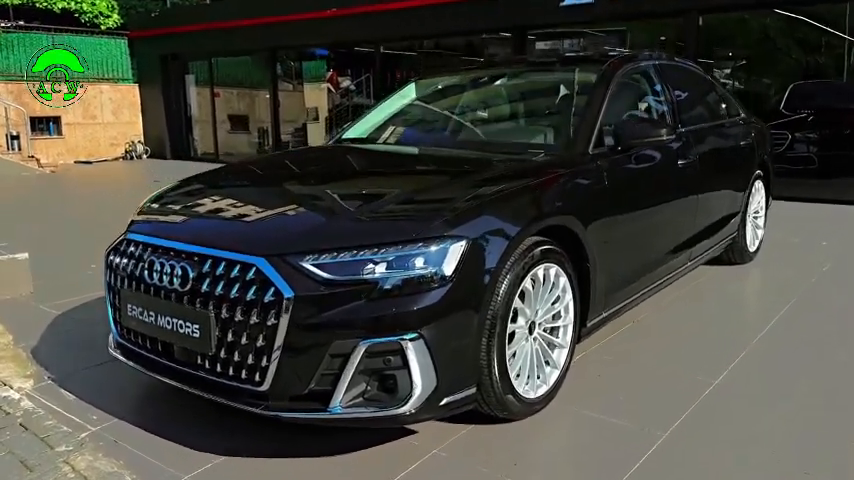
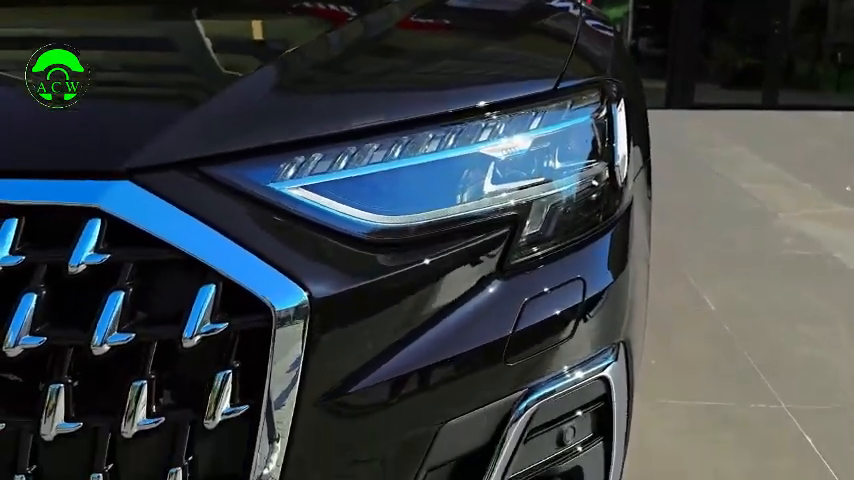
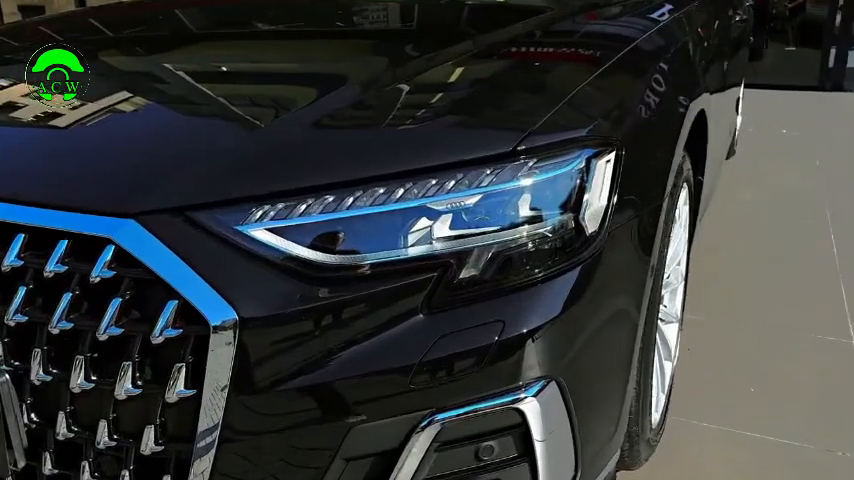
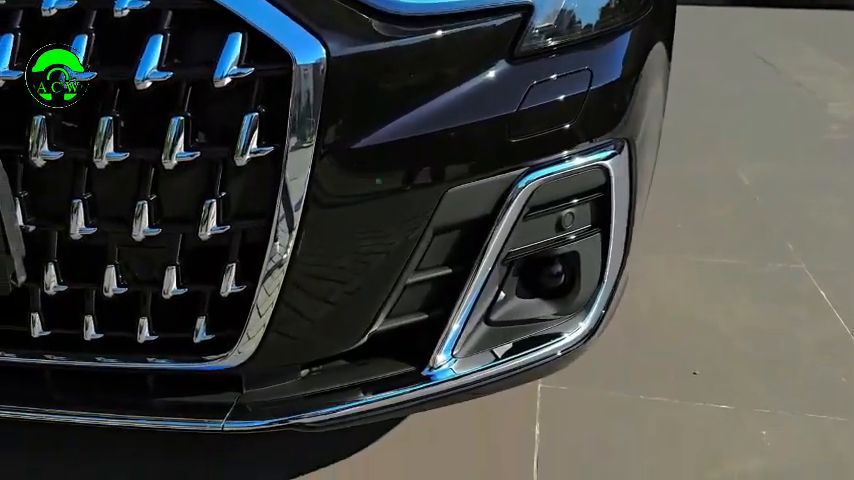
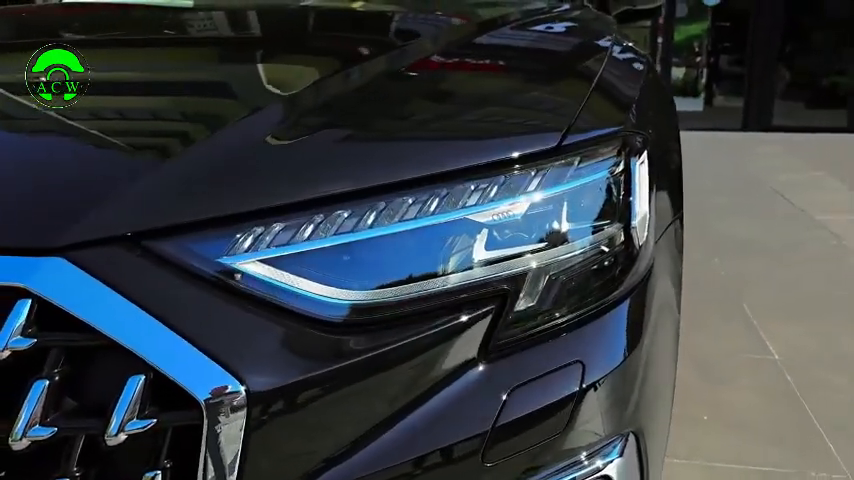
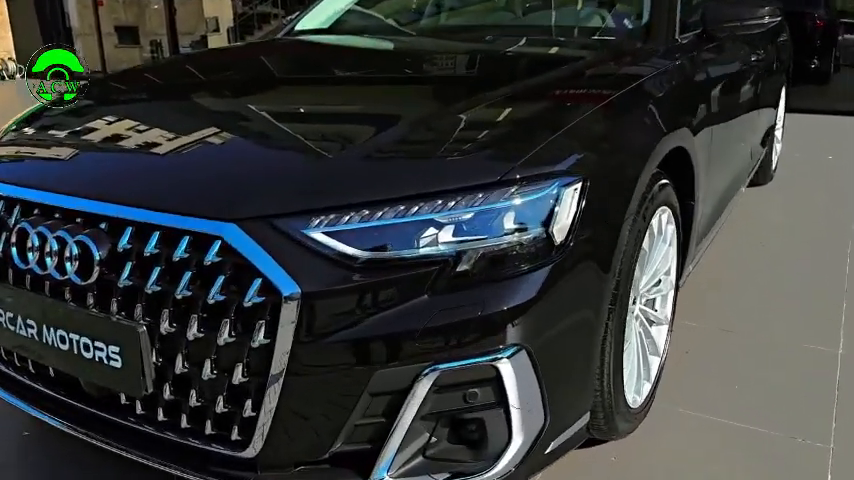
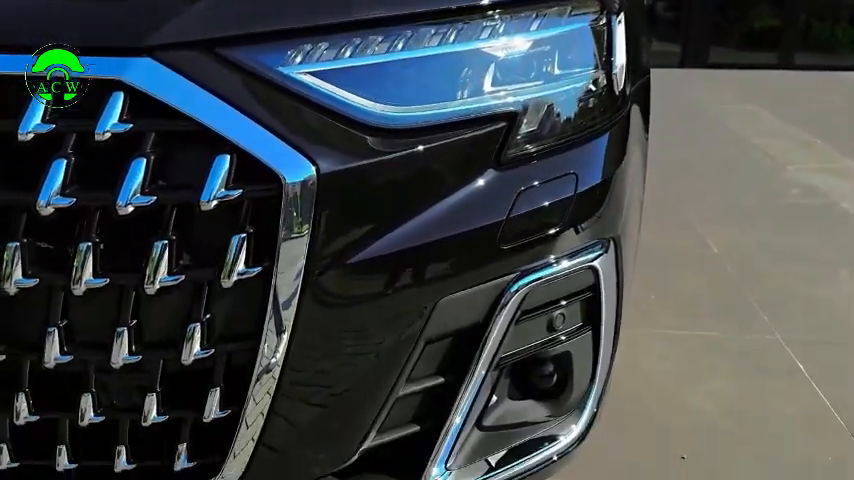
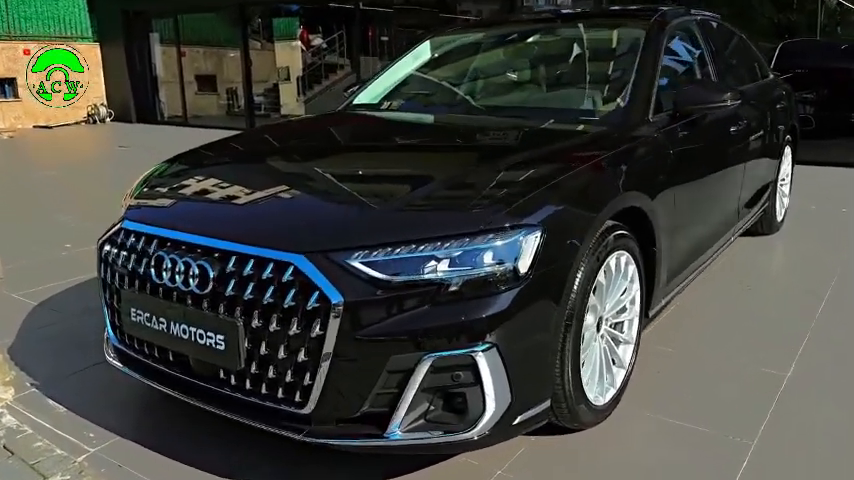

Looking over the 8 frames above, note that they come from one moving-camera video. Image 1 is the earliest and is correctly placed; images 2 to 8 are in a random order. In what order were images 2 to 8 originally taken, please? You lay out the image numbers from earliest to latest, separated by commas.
8, 6, 3, 5, 2, 7, 4
